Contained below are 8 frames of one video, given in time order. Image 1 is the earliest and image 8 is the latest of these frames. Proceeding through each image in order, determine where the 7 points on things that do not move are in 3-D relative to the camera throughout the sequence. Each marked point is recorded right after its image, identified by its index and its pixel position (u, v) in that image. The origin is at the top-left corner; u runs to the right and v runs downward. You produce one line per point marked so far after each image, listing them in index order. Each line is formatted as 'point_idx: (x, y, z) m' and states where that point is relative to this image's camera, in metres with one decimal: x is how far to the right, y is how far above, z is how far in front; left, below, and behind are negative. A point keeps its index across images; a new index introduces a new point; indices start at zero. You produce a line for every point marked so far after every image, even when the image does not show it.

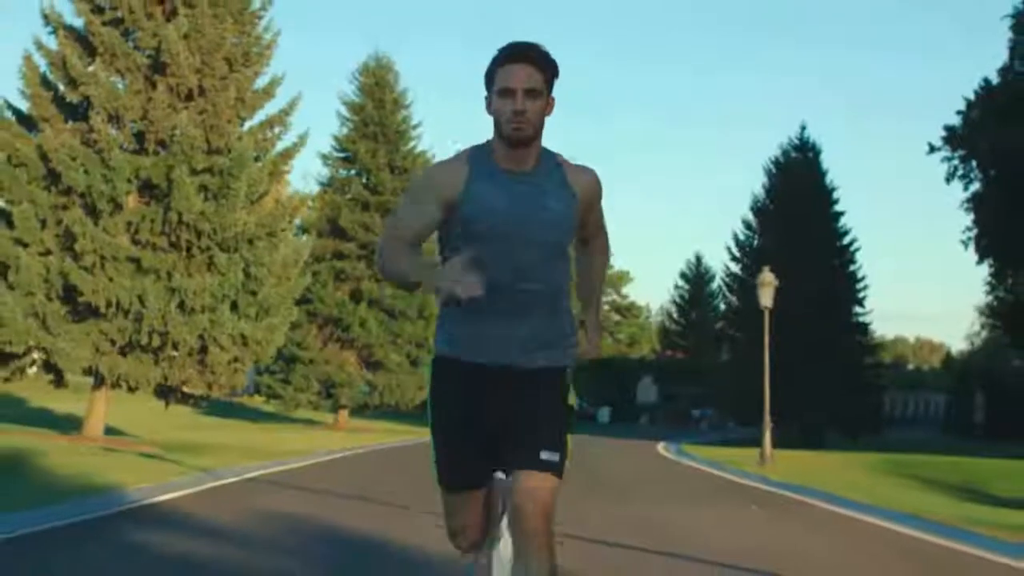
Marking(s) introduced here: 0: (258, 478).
0: (-3.2, -2.5, +19.2) m
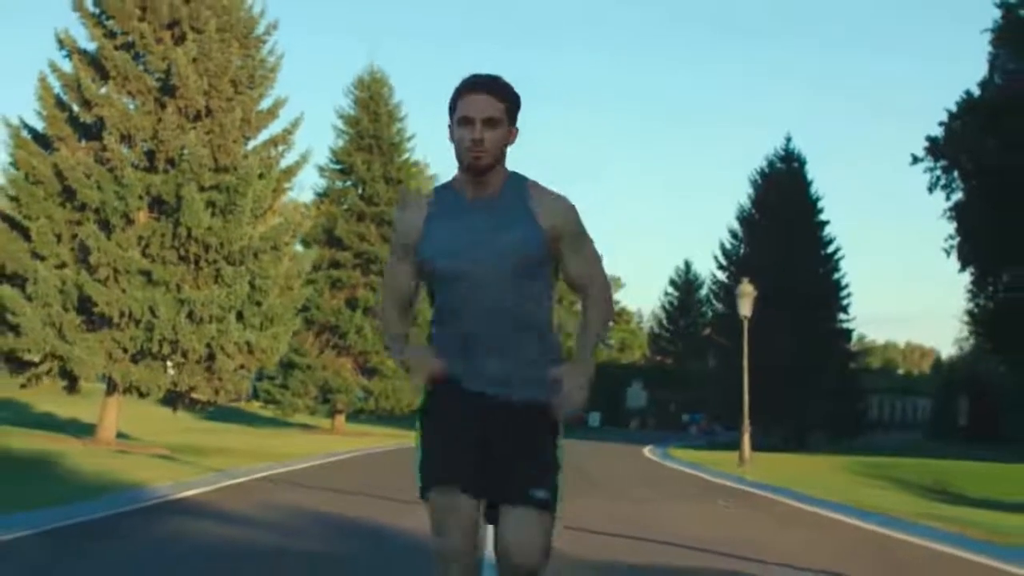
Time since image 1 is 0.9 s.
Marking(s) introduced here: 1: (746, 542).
0: (-3.3, -2.6, +20.7) m
1: (+2.8, -2.9, +17.0) m
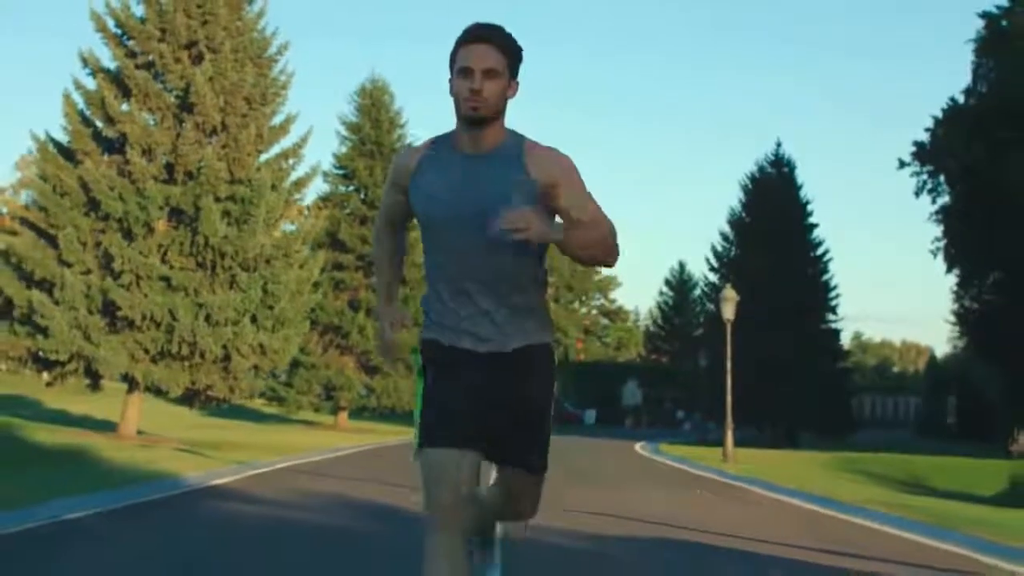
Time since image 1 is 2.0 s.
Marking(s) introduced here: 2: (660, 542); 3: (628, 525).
0: (-3.4, -2.8, +22.7) m
1: (+2.7, -3.0, +18.9) m
2: (+1.6, -2.6, +15.0) m
3: (+1.4, -2.7, +16.7) m
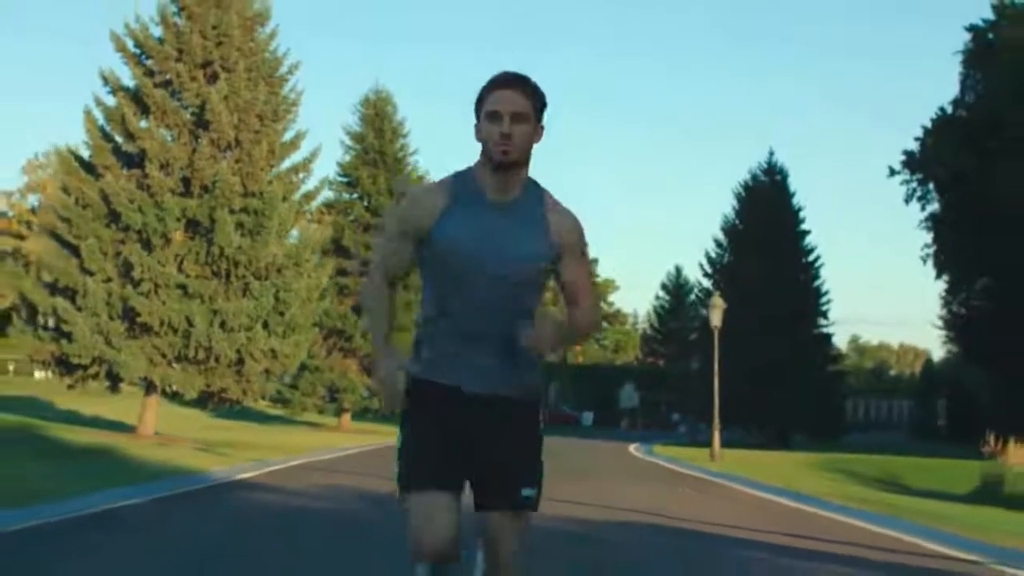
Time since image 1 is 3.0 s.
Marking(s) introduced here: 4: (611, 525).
0: (-3.5, -2.9, +24.5) m
1: (+2.7, -3.2, +20.7) m
2: (+1.6, -2.7, +16.8) m
3: (+1.3, -2.9, +18.5) m
4: (+1.1, -2.7, +17.1) m
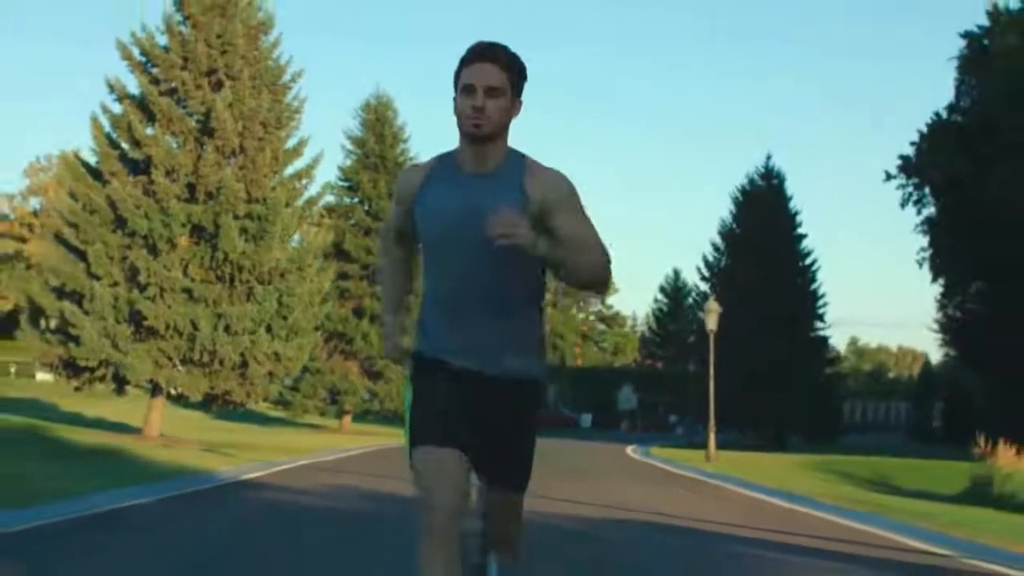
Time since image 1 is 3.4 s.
0: (-3.5, -3.0, +25.1) m
1: (+2.7, -3.3, +21.3) m
2: (+1.5, -2.8, +17.4) m
3: (+1.3, -2.9, +19.1) m
4: (+1.1, -2.8, +17.7) m
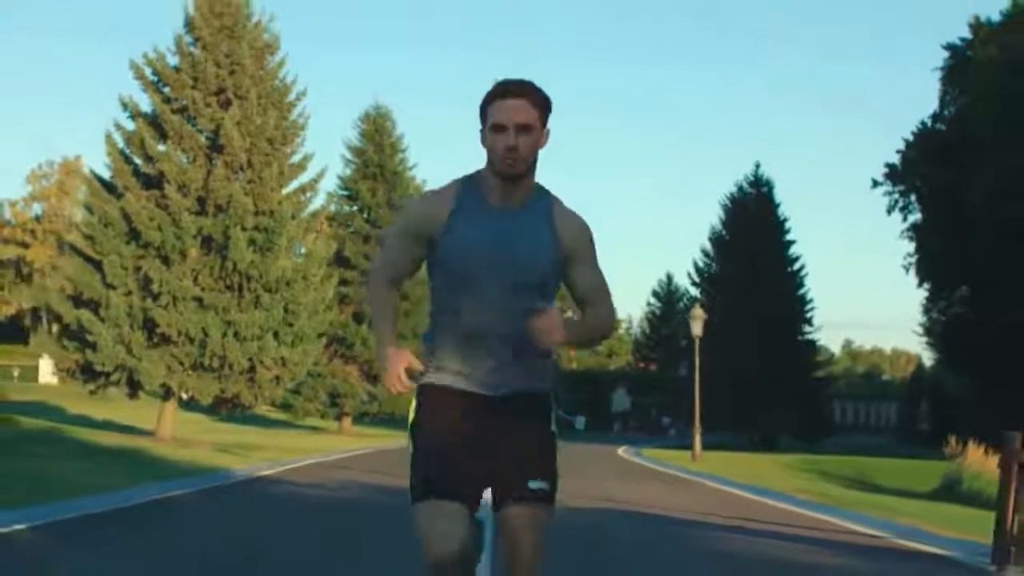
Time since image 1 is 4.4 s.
0: (-3.6, -3.2, +26.9) m
1: (+2.6, -3.4, +23.1) m
2: (+1.5, -3.0, +19.2) m
3: (+1.2, -3.1, +20.9) m
4: (+1.0, -3.0, +19.5) m
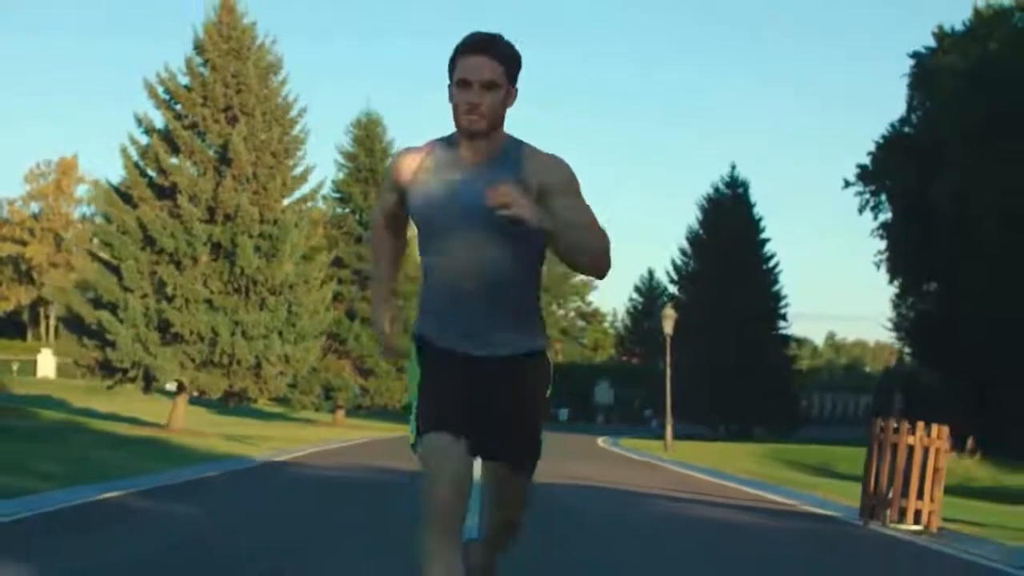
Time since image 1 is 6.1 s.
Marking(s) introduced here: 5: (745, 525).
0: (-3.9, -3.3, +30.0) m
1: (+2.3, -3.6, +26.3) m
2: (+1.2, -3.1, +22.3) m
3: (+1.0, -3.2, +24.0) m
4: (+0.8, -3.1, +22.6) m
5: (+2.7, -2.7, +16.9) m
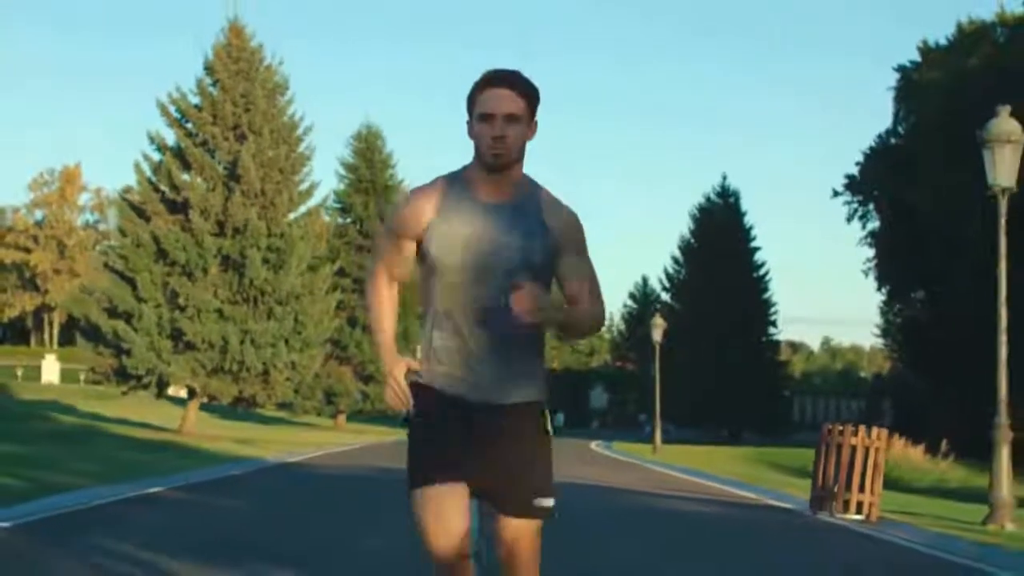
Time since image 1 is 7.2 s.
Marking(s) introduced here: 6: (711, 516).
0: (-4.0, -3.6, +31.8) m
1: (+2.2, -3.8, +28.2) m
2: (+1.2, -3.4, +24.2) m
3: (+0.9, -3.5, +25.9) m
4: (+0.7, -3.4, +24.5) m
5: (+2.6, -2.9, +18.8) m
6: (+2.6, -2.9, +18.8) m
